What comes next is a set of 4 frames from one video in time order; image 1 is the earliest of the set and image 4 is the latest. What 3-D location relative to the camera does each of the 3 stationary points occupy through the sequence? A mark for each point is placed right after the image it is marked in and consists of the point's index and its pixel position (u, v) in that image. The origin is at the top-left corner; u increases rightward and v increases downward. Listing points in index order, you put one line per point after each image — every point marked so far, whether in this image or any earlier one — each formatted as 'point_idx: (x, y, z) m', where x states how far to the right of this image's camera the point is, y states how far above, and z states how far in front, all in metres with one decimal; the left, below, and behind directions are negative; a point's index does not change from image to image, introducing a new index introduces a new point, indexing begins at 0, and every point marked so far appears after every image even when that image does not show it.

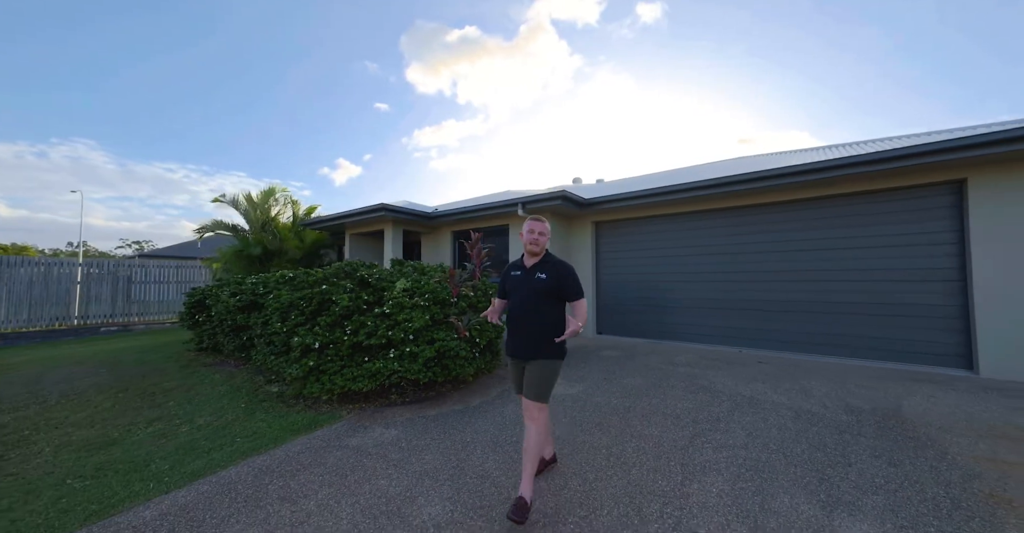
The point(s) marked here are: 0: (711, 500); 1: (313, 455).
0: (+1.3, -1.4, +2.2) m
1: (-1.5, -1.5, +2.8) m
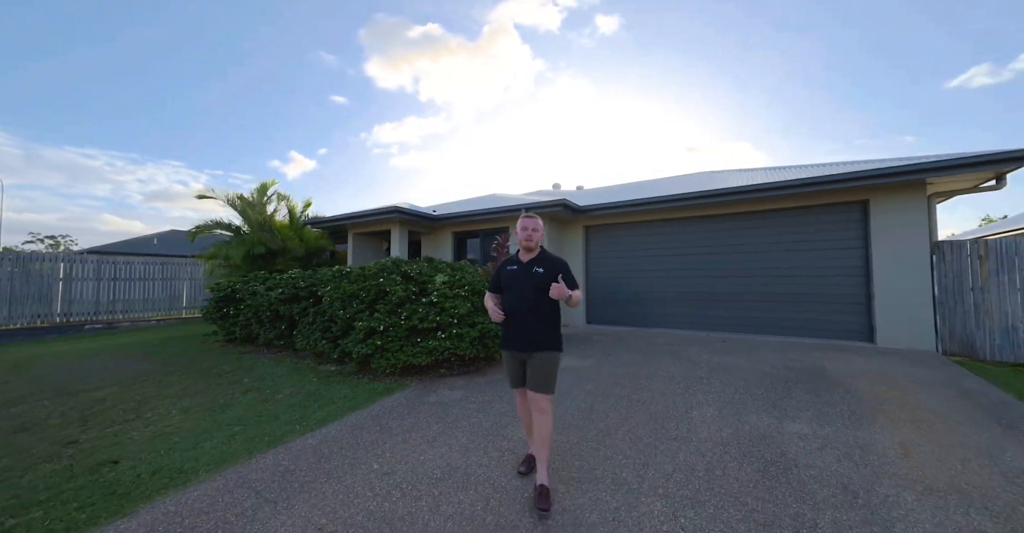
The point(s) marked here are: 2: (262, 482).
0: (+1.8, -1.4, +3.3) m
1: (-1.0, -1.4, +3.6) m
2: (-1.6, -1.4, +2.4) m
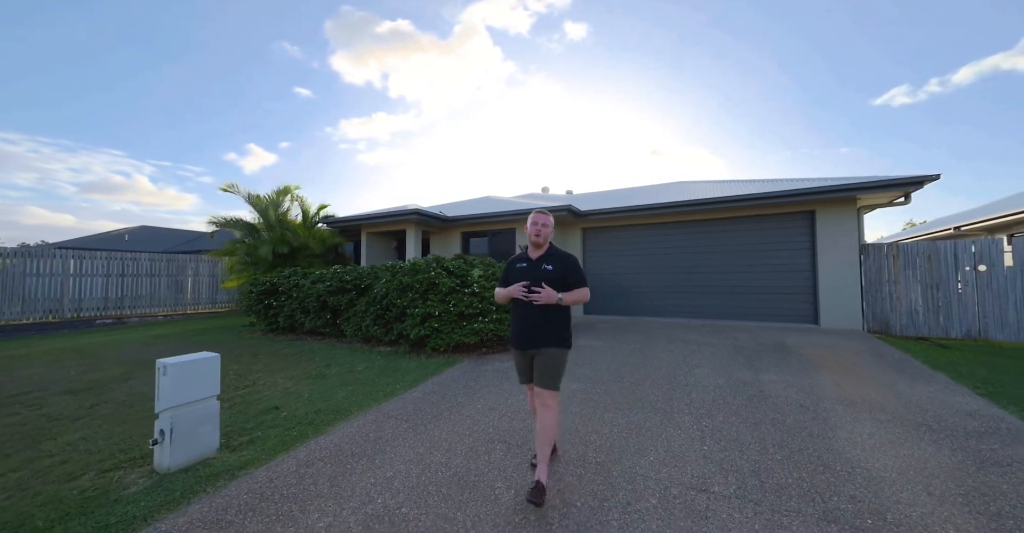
0: (+2.4, -1.3, +4.4) m
1: (-0.5, -1.3, +4.5) m
2: (-1.0, -1.3, +3.3) m
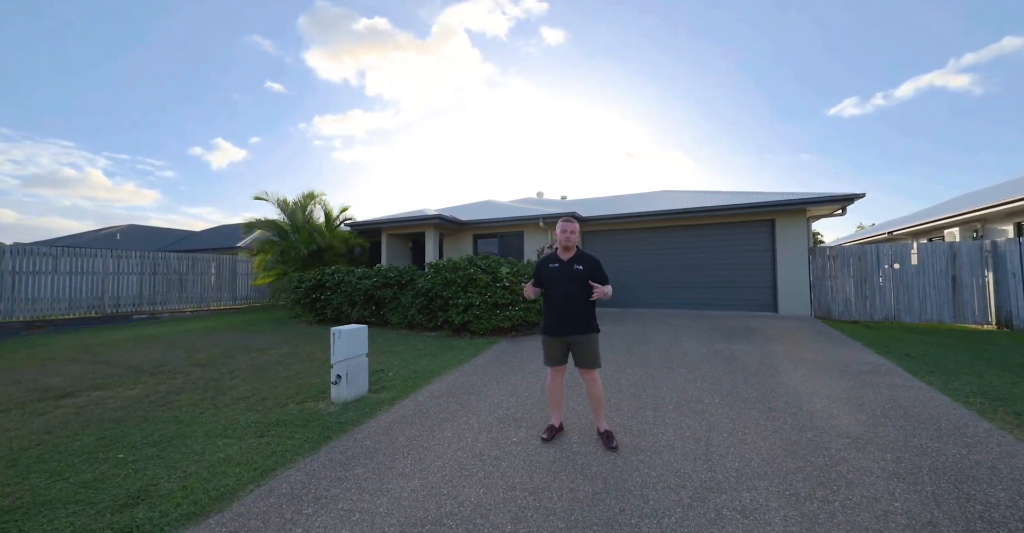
0: (+2.9, -1.3, +5.8) m
1: (0.0, -1.3, +5.7) m
2: (-0.4, -1.3, +4.4) m
